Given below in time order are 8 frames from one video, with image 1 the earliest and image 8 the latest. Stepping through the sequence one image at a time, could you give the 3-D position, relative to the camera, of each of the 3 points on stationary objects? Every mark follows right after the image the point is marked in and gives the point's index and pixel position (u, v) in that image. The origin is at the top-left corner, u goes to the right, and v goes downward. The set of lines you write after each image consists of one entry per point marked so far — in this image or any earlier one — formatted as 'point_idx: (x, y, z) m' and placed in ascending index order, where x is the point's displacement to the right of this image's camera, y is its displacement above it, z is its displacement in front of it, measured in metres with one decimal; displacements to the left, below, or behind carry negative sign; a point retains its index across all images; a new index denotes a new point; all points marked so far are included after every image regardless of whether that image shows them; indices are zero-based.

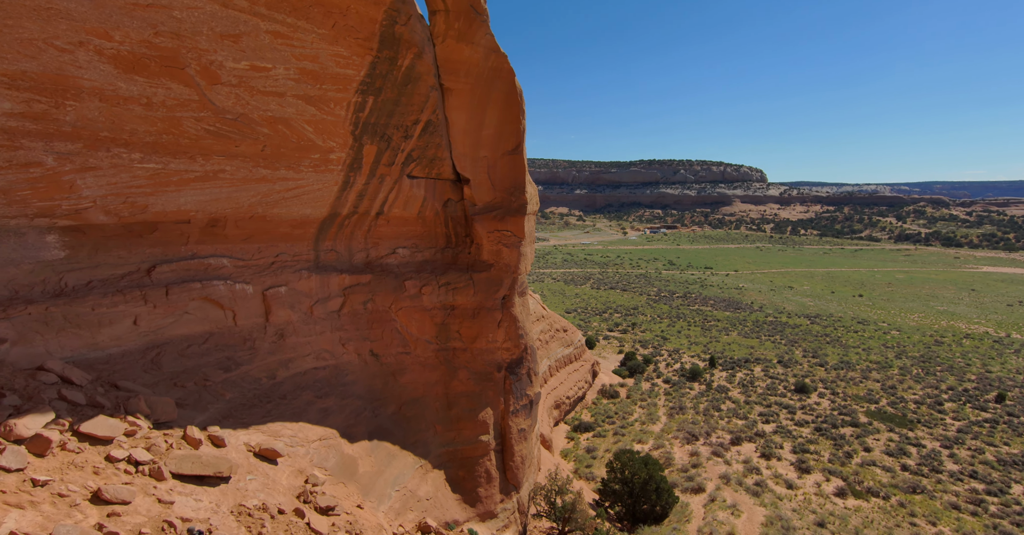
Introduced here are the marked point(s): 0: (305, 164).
0: (-2.5, +1.2, +6.2) m
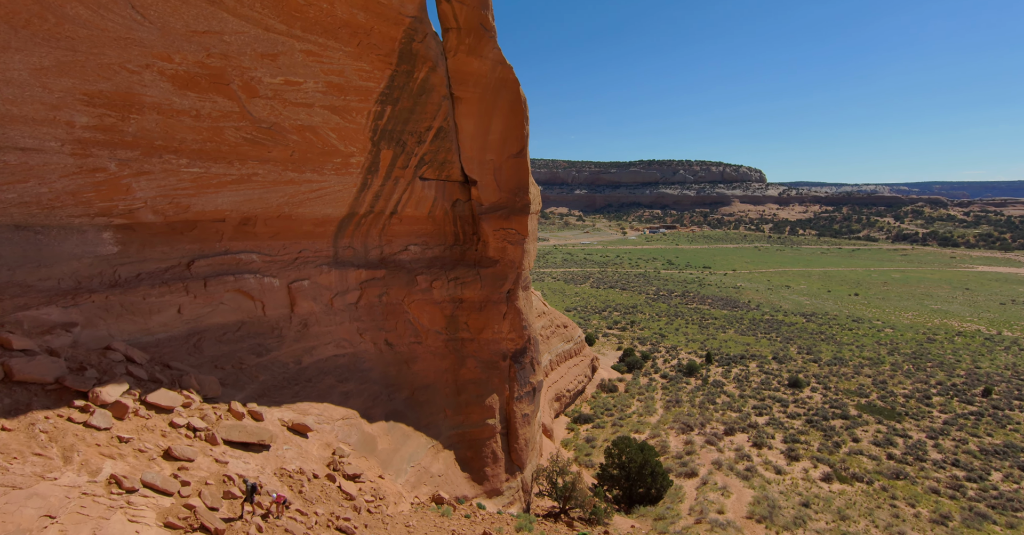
0: (-2.4, +1.3, +6.8) m
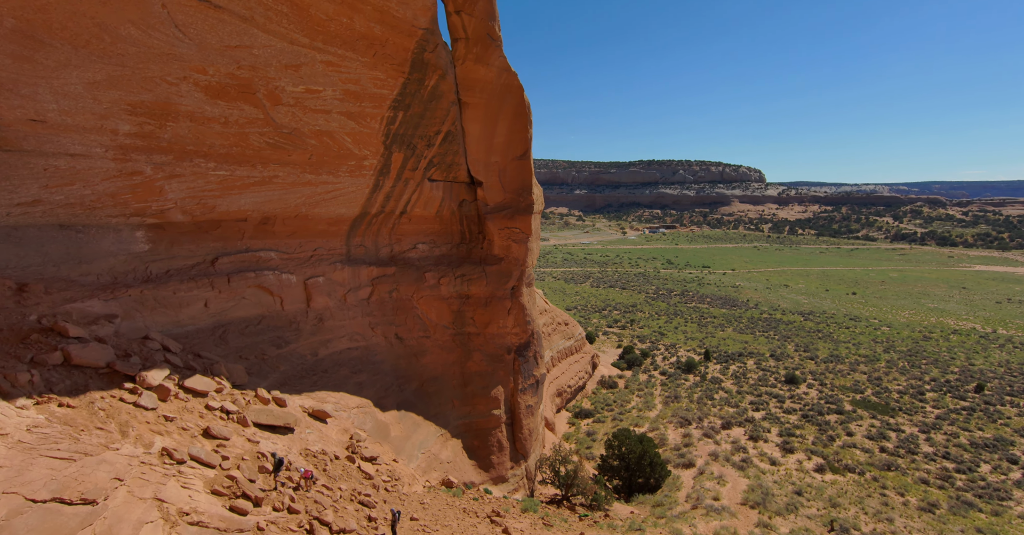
0: (-2.3, +1.3, +7.3) m
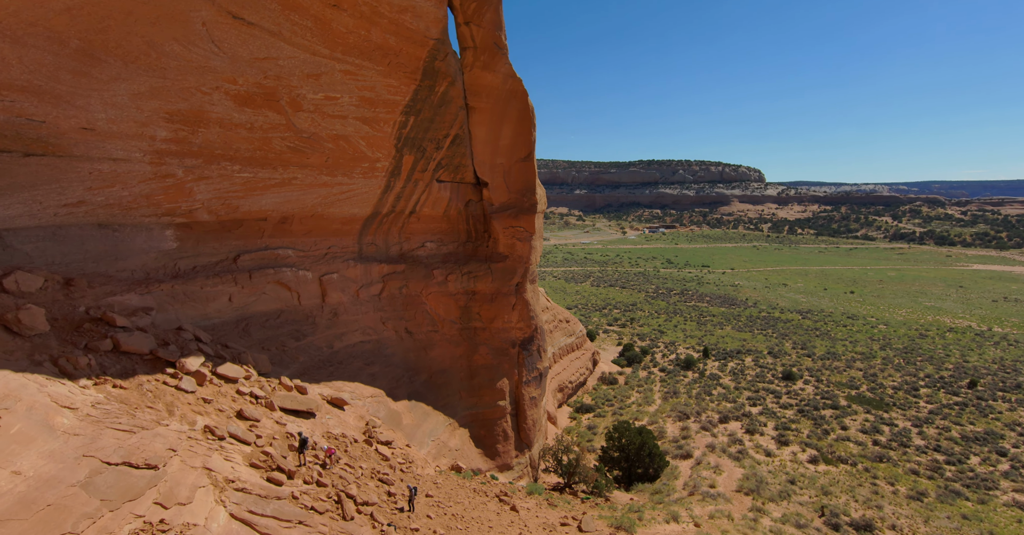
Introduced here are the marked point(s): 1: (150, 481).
0: (-2.2, +1.4, +7.7) m
1: (-2.3, -1.4, +3.4) m
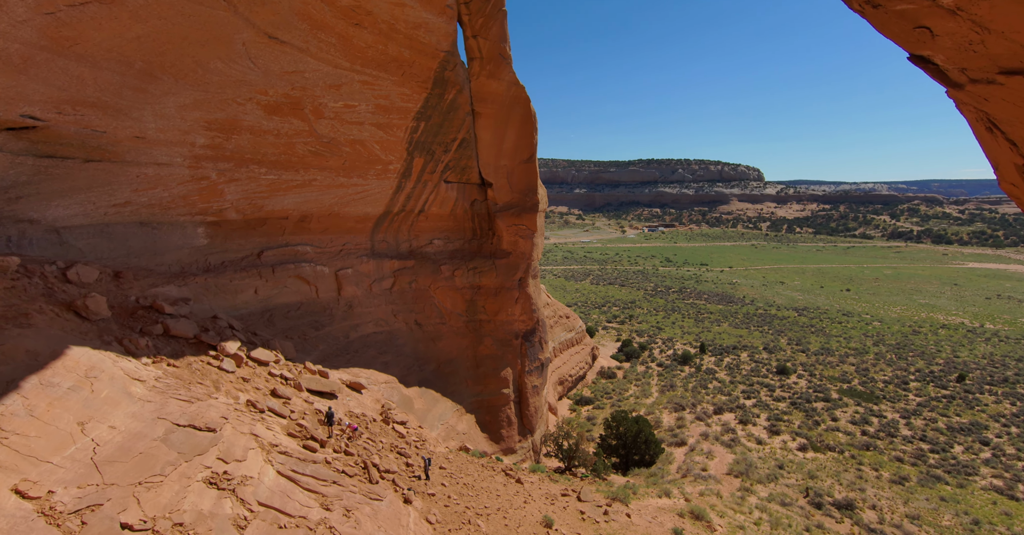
0: (-2.2, +1.4, +8.3) m
1: (-2.2, -1.3, +4.0) m
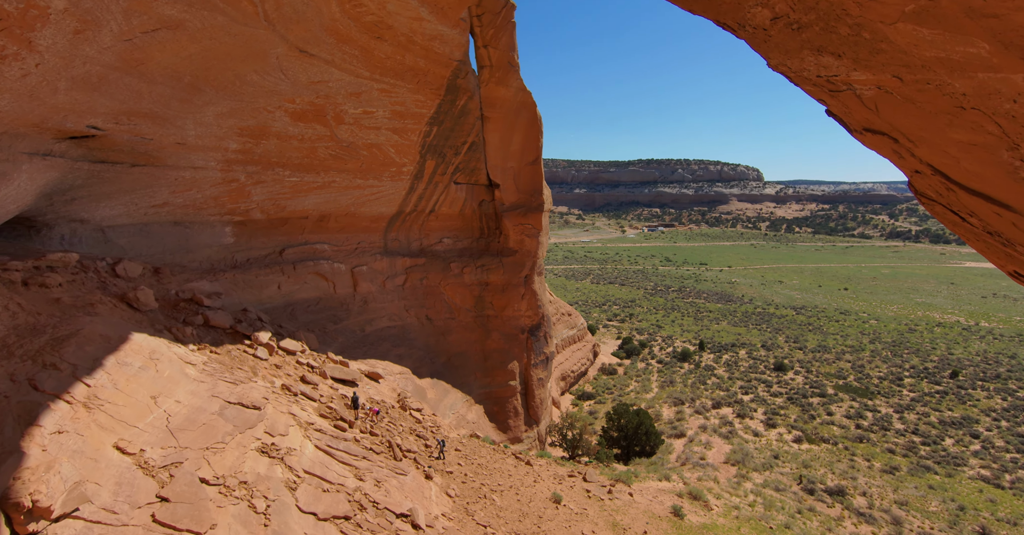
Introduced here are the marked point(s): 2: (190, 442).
0: (-2.0, +1.5, +8.8) m
1: (-2.1, -1.3, +4.5) m
2: (-2.3, -1.3, +3.9) m
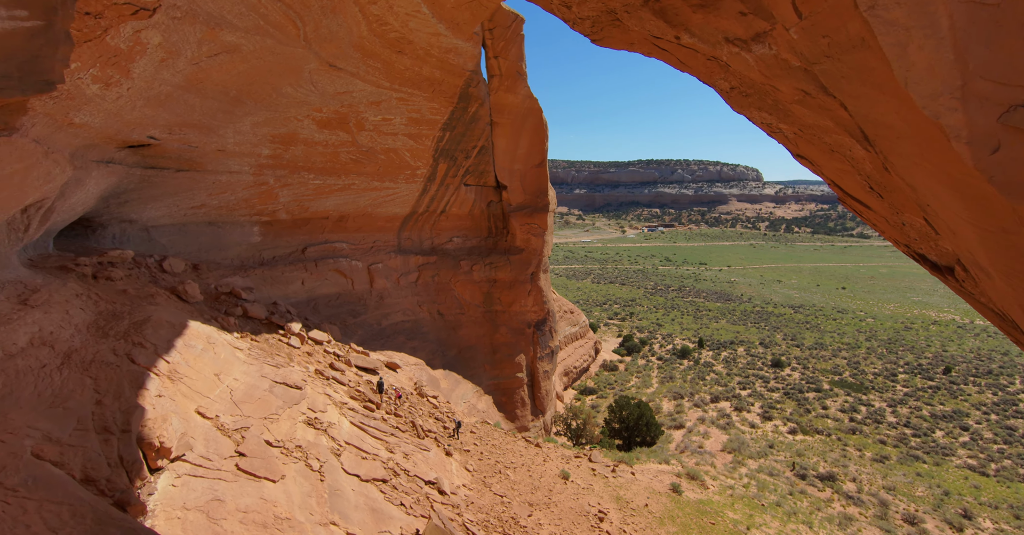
0: (-1.9, +1.5, +9.3) m
1: (-2.0, -1.2, +5.0) m
2: (-2.2, -1.2, +4.4) m
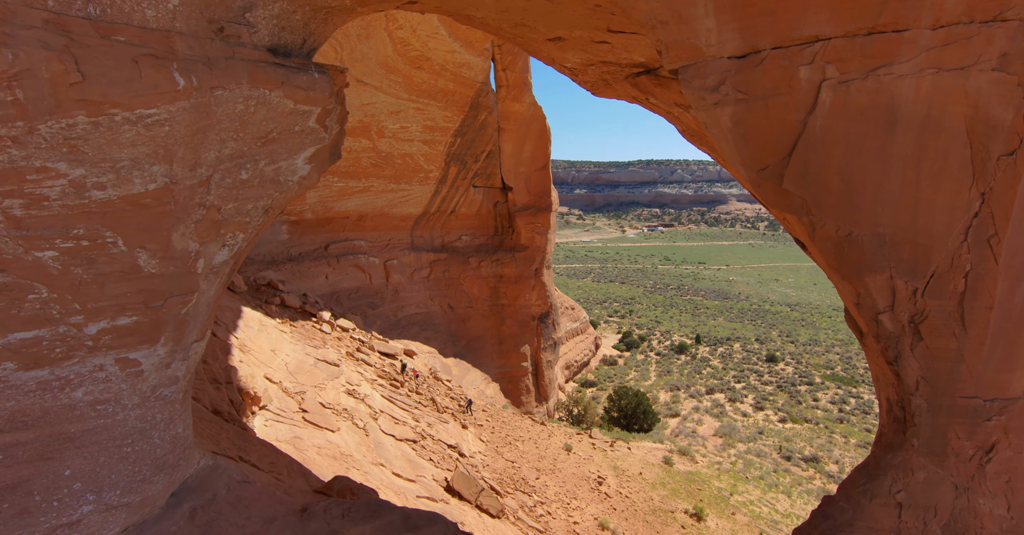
0: (-1.8, +1.6, +10.1) m
1: (-1.8, -1.1, +5.8) m
2: (-2.0, -1.1, +5.2) m
